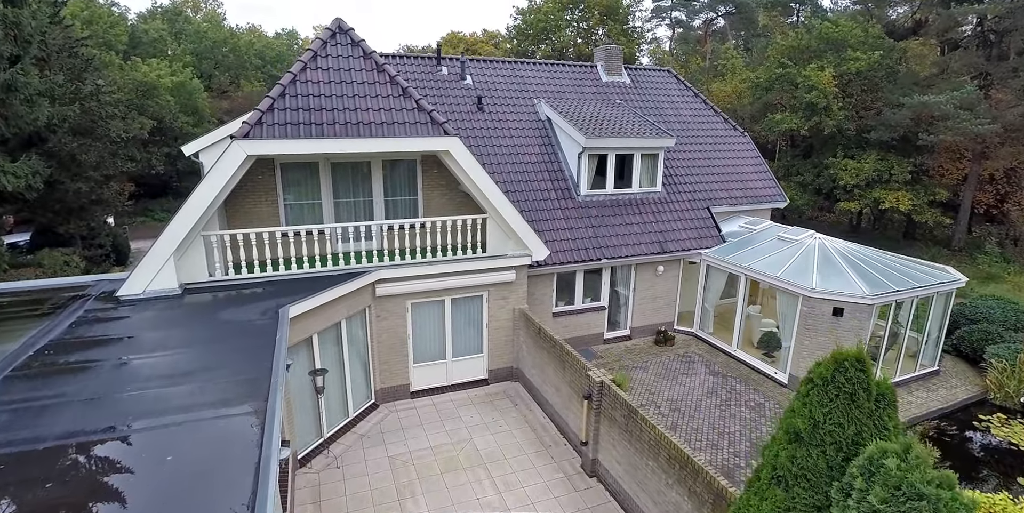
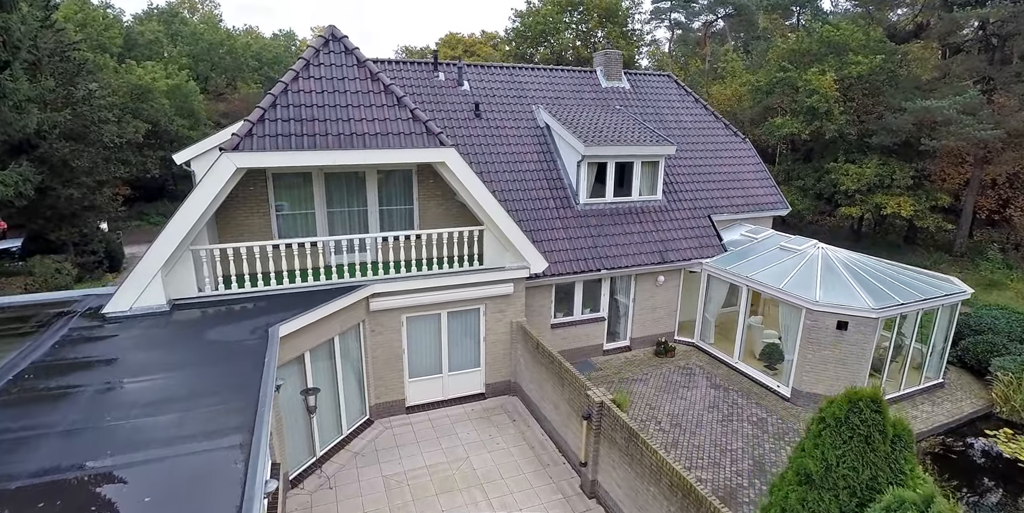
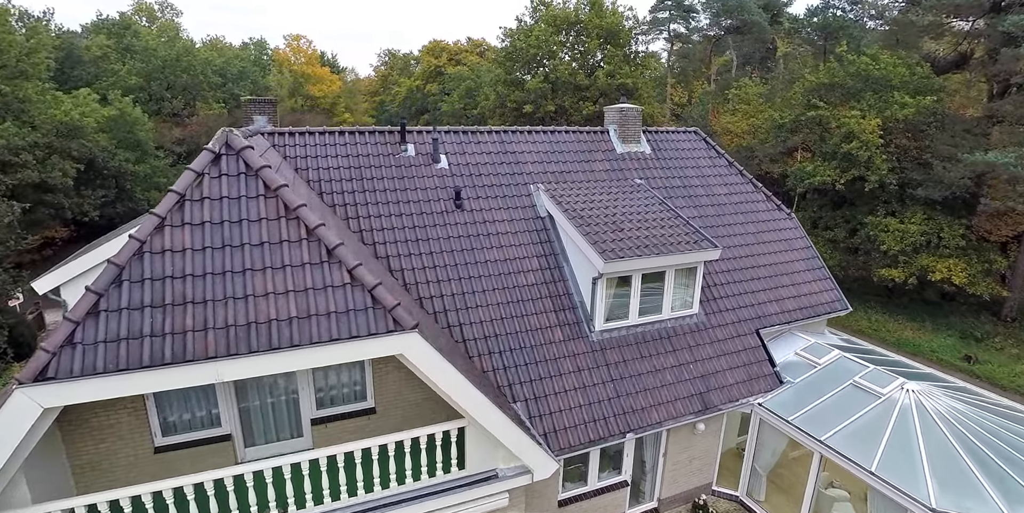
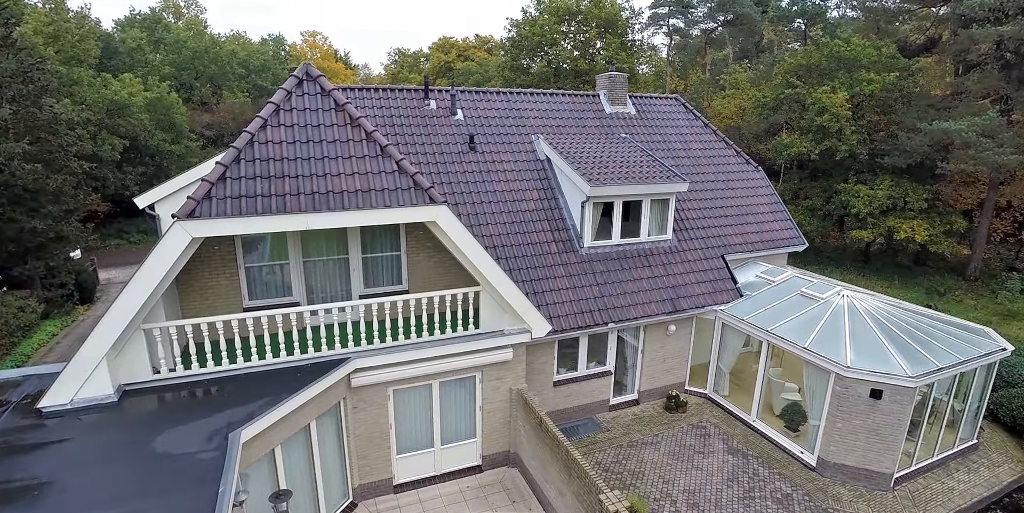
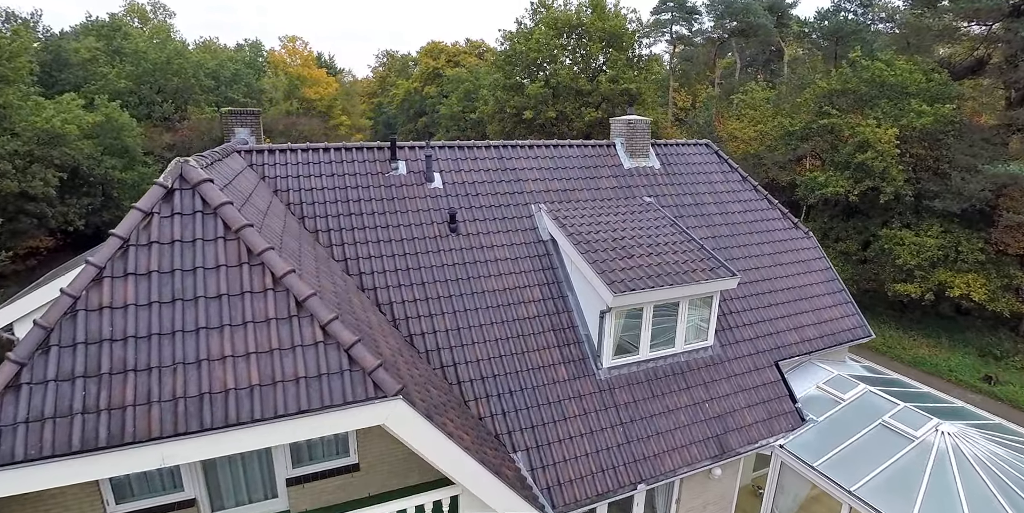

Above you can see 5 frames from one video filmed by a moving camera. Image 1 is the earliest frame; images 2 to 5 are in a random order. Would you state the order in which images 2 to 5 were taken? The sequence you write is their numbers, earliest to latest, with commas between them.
2, 4, 3, 5
